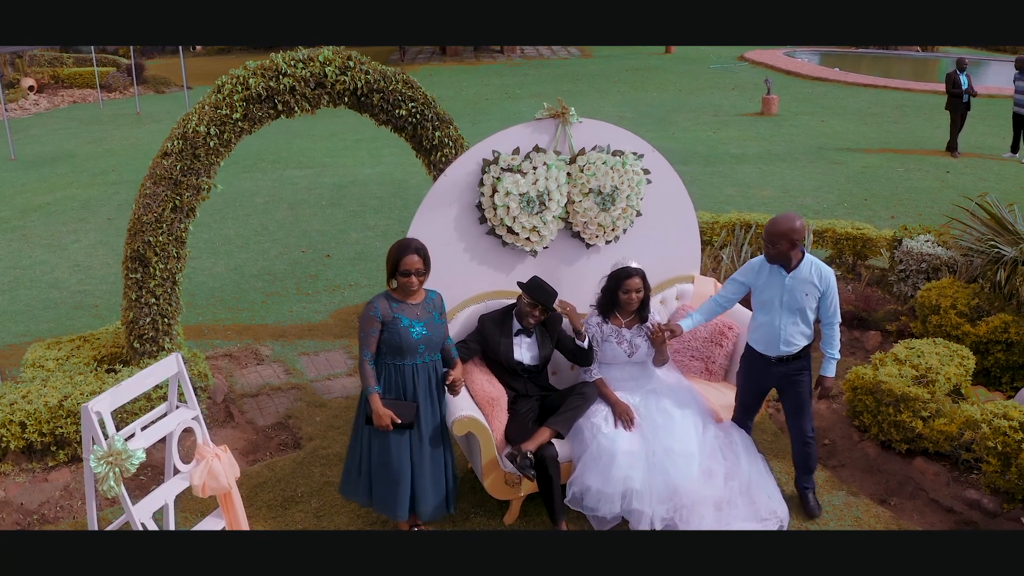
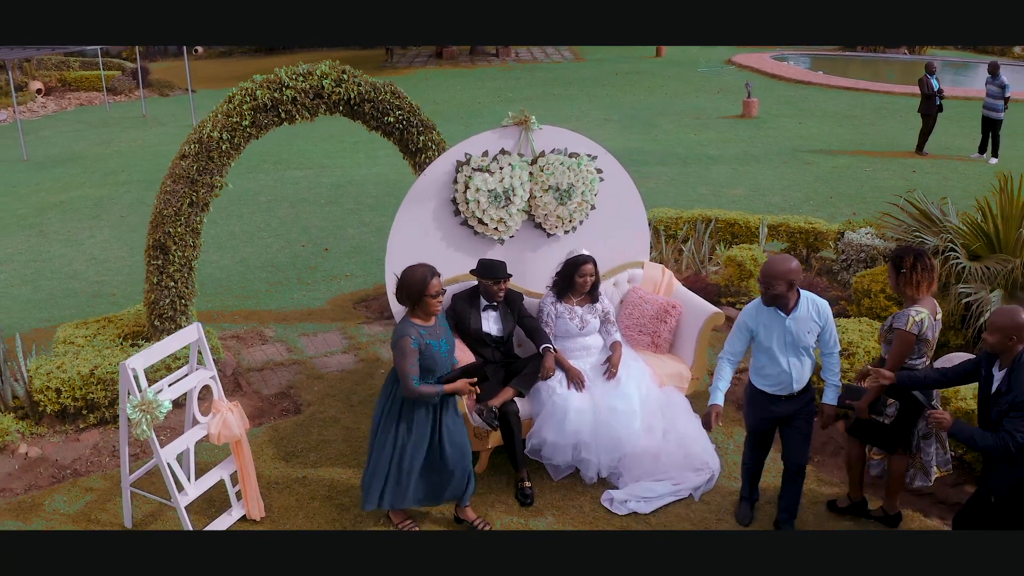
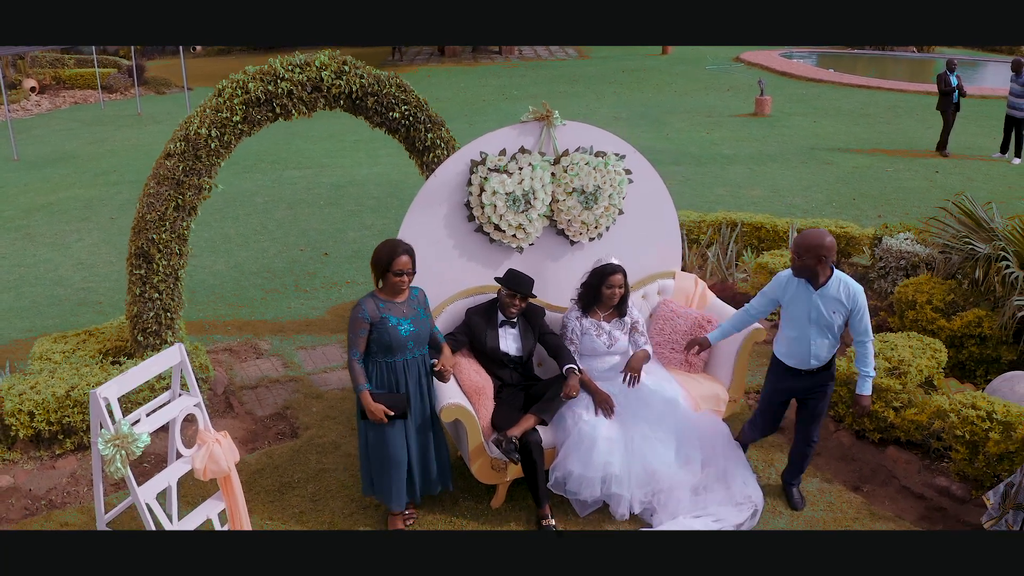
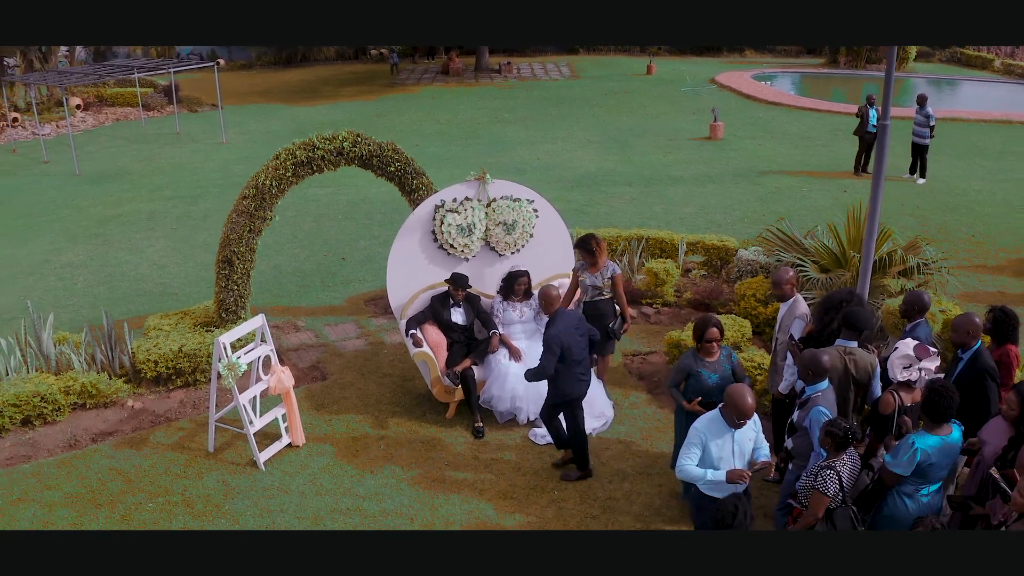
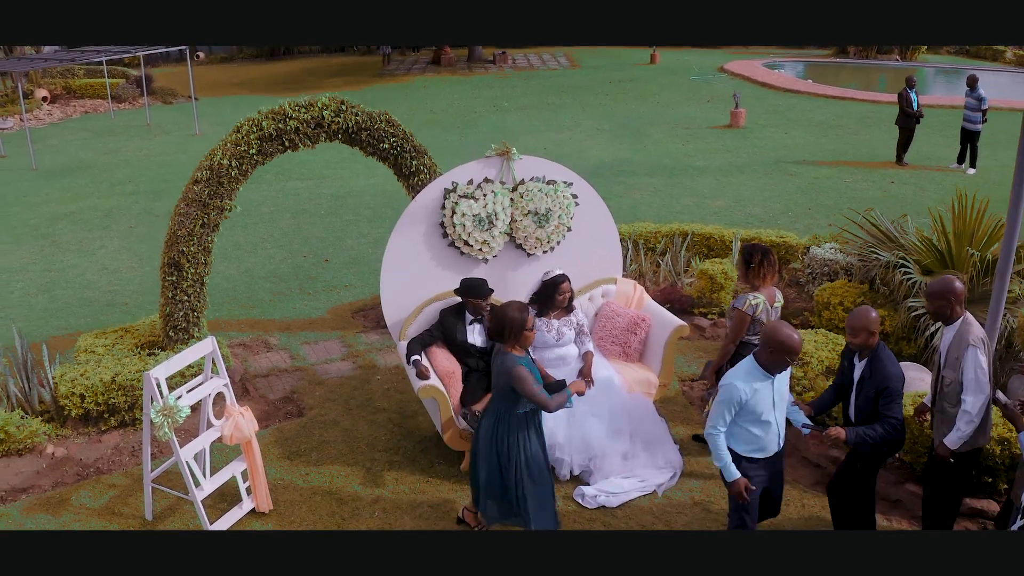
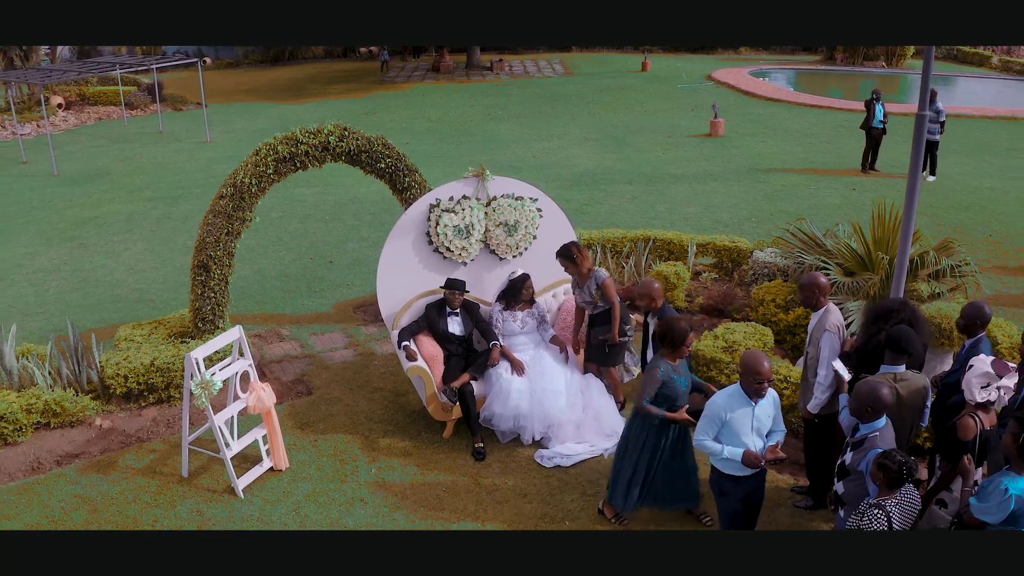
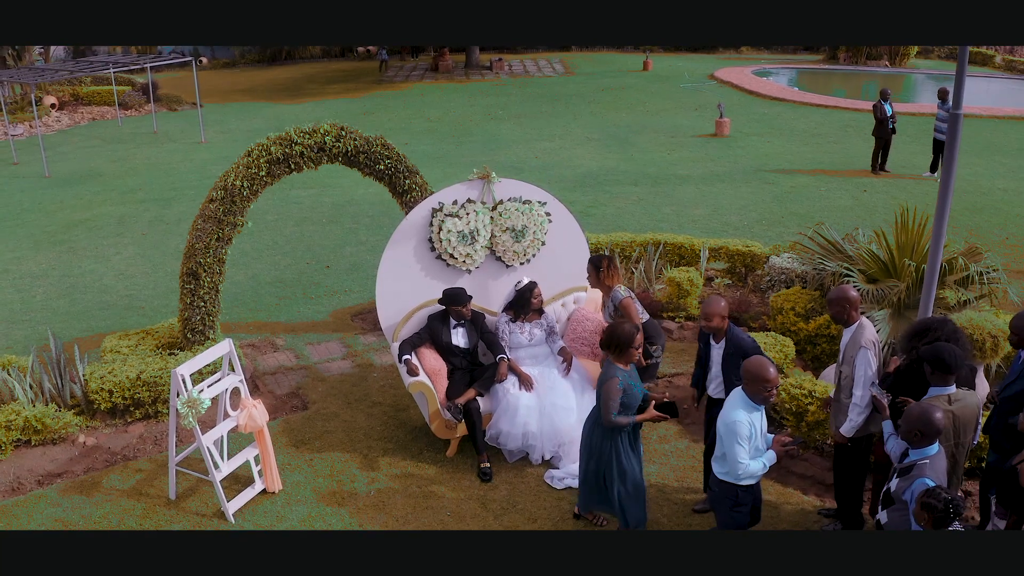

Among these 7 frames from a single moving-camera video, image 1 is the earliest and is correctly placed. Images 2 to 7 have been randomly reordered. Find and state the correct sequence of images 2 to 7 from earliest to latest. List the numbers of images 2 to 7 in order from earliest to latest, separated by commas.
3, 2, 5, 7, 6, 4
